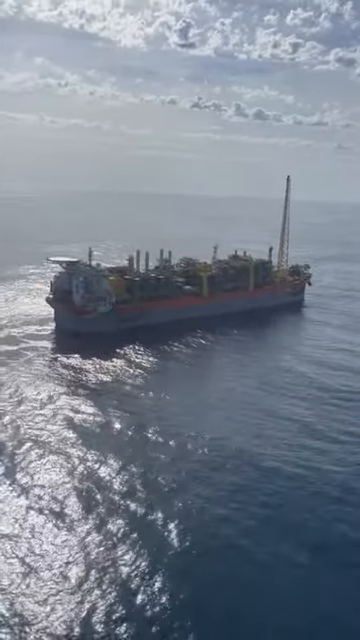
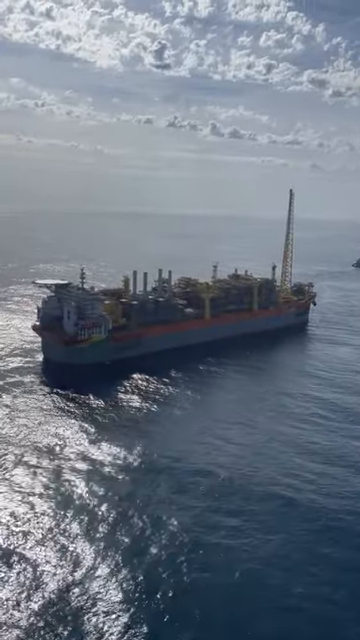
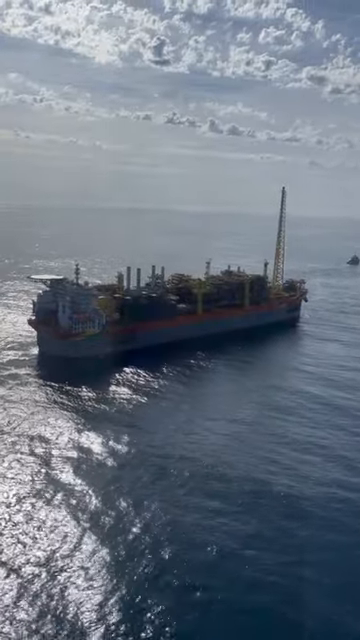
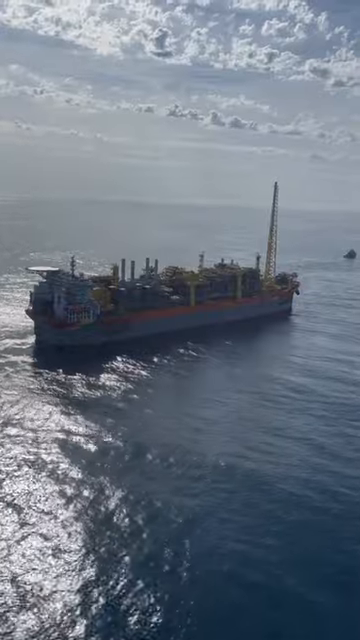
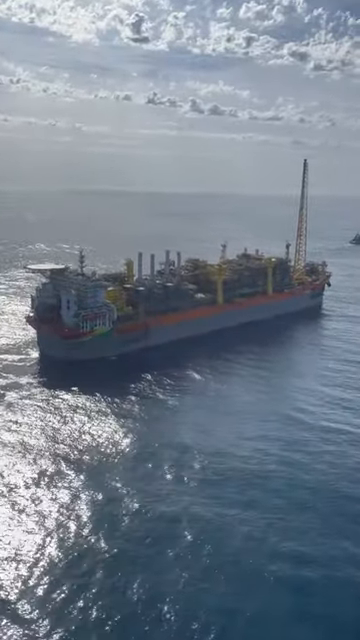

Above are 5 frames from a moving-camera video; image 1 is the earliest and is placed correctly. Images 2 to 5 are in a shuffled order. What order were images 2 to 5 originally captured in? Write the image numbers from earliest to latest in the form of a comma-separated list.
4, 3, 2, 5
